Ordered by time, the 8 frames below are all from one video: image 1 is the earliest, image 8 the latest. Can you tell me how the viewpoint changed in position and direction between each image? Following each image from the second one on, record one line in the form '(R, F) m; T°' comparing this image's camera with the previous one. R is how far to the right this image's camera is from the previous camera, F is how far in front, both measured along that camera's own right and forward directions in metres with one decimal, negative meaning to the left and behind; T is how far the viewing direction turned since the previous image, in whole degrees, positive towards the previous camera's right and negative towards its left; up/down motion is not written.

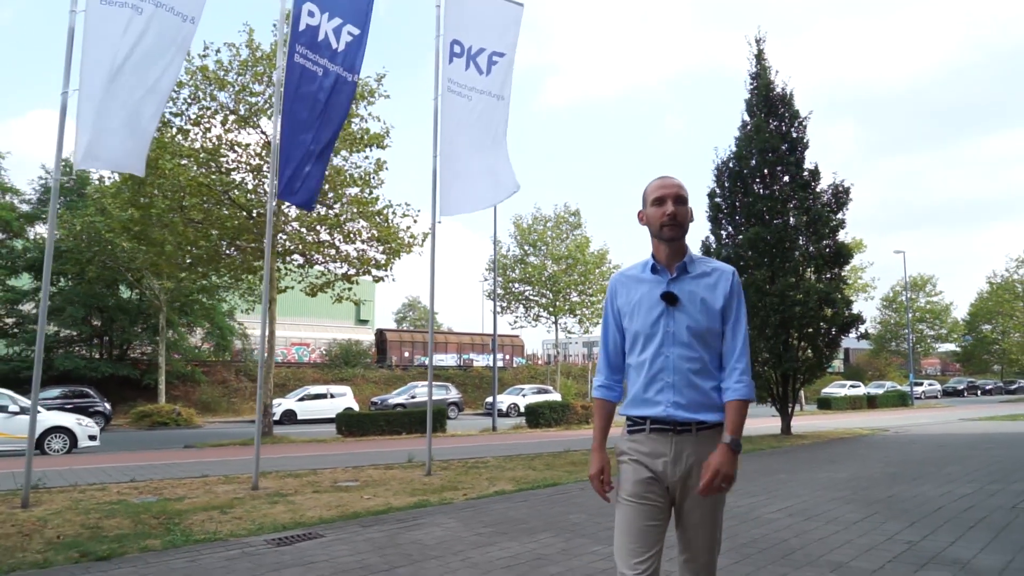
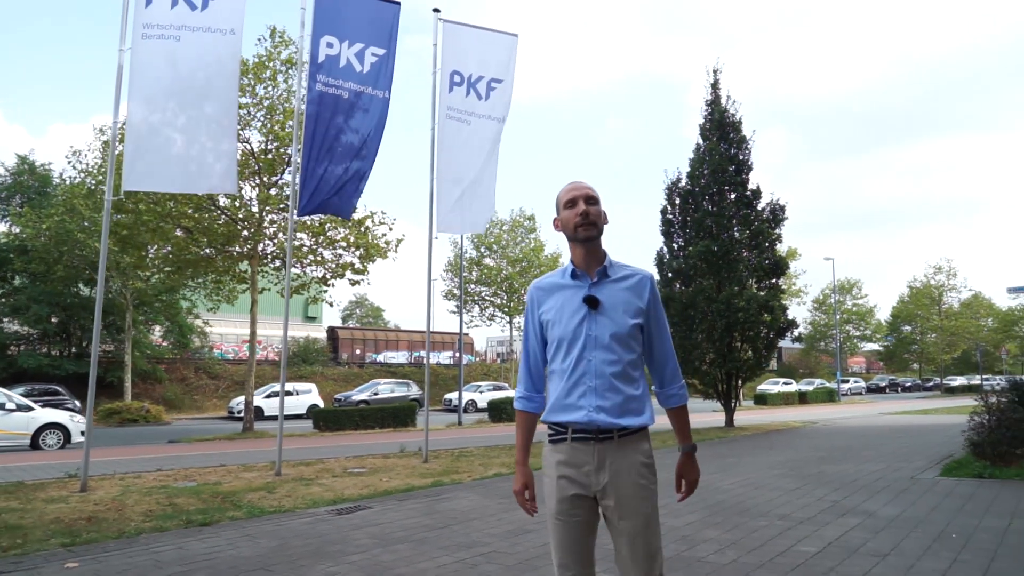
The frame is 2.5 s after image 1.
(-0.8, -1.4) m; +5°
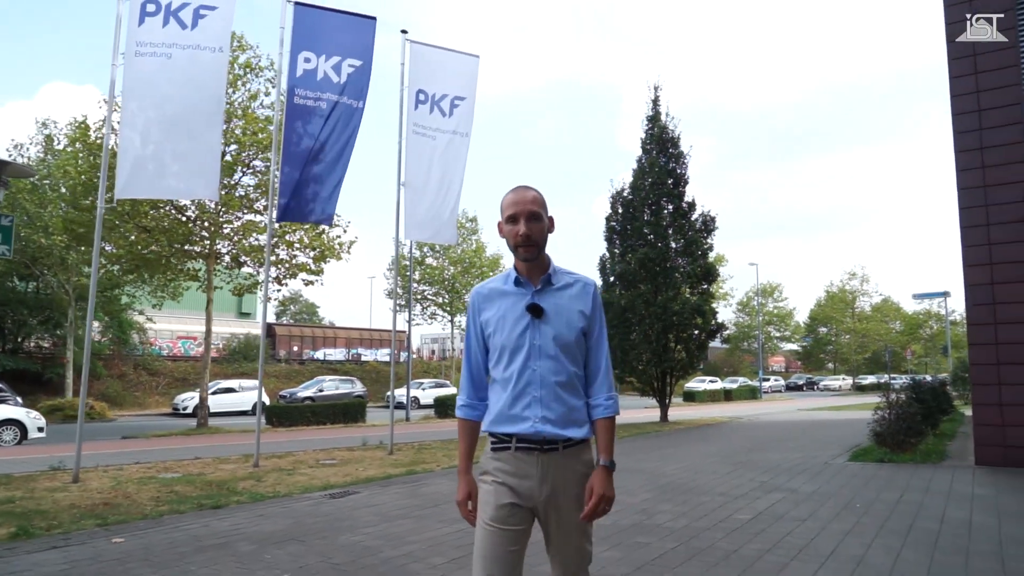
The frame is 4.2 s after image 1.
(-0.5, -1.0) m; +5°
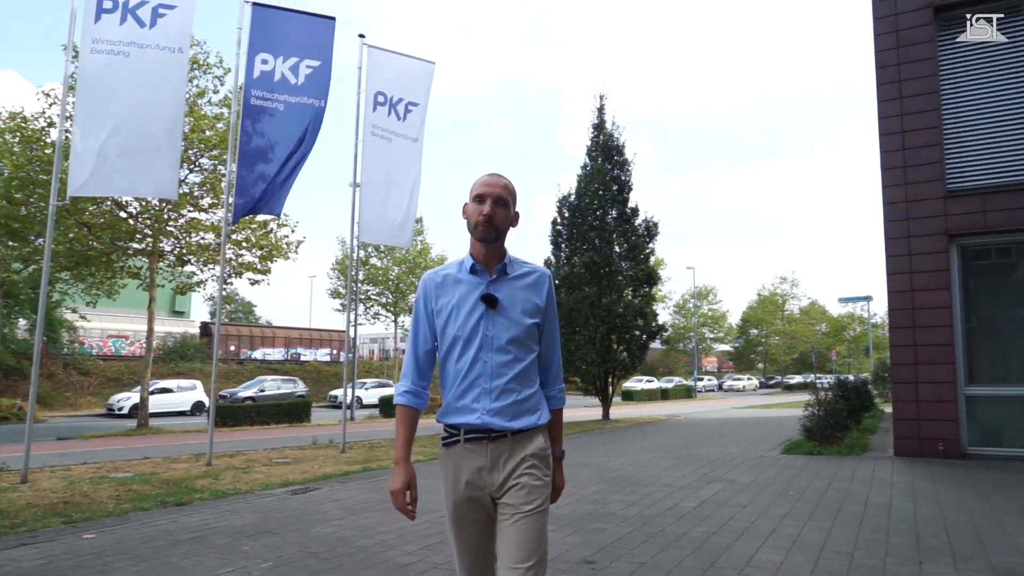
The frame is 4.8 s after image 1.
(-0.2, -0.4) m; +5°
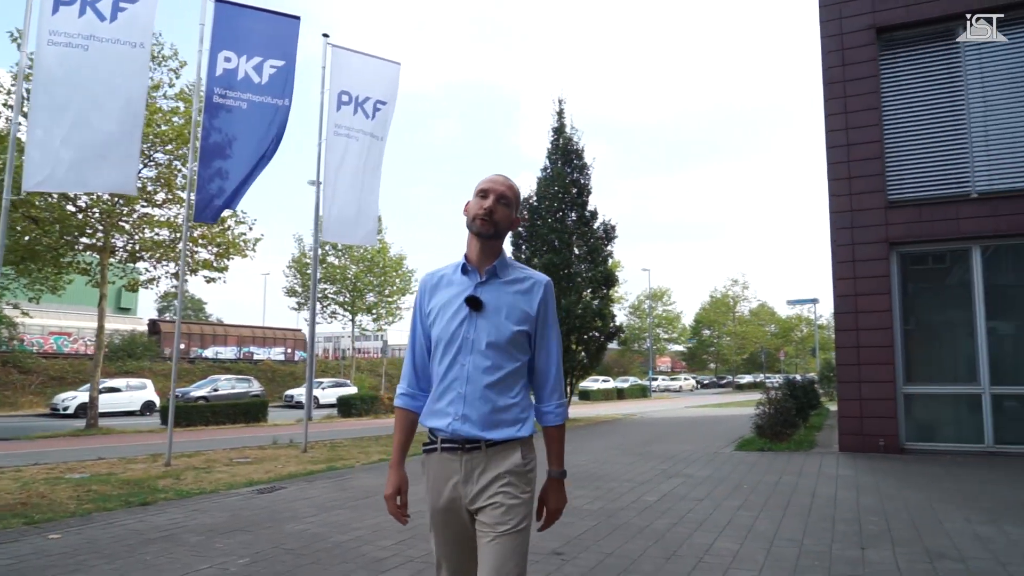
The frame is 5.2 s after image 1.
(-0.1, -0.2) m; +3°
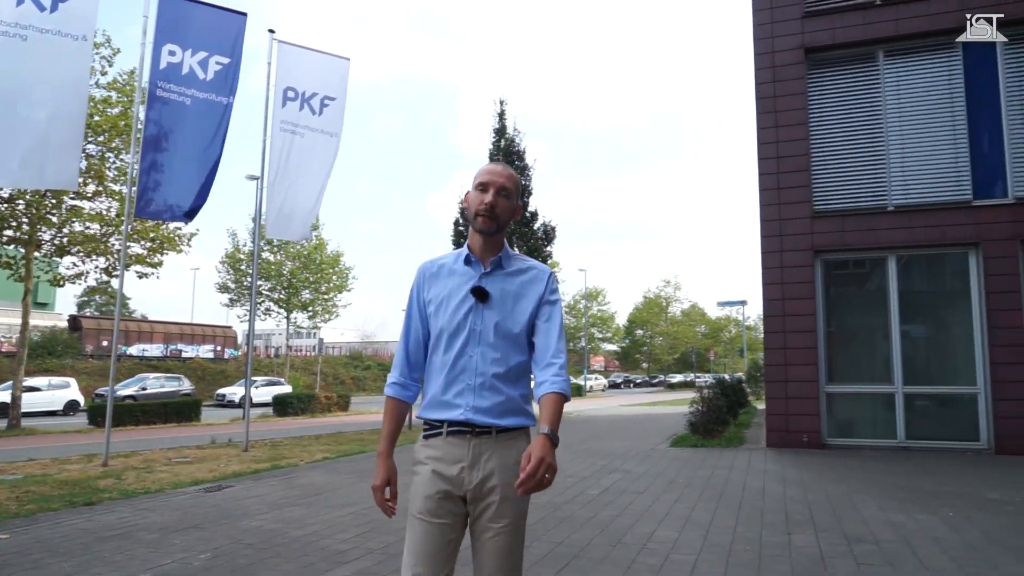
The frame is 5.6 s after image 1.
(-0.2, -0.3) m; +5°
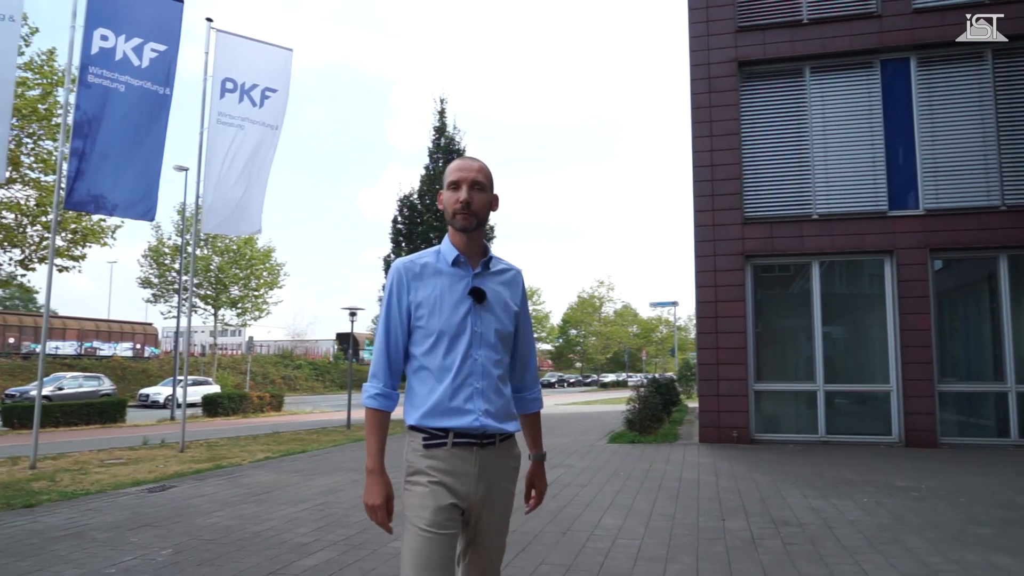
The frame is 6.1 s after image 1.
(-0.2, -0.2) m; +5°
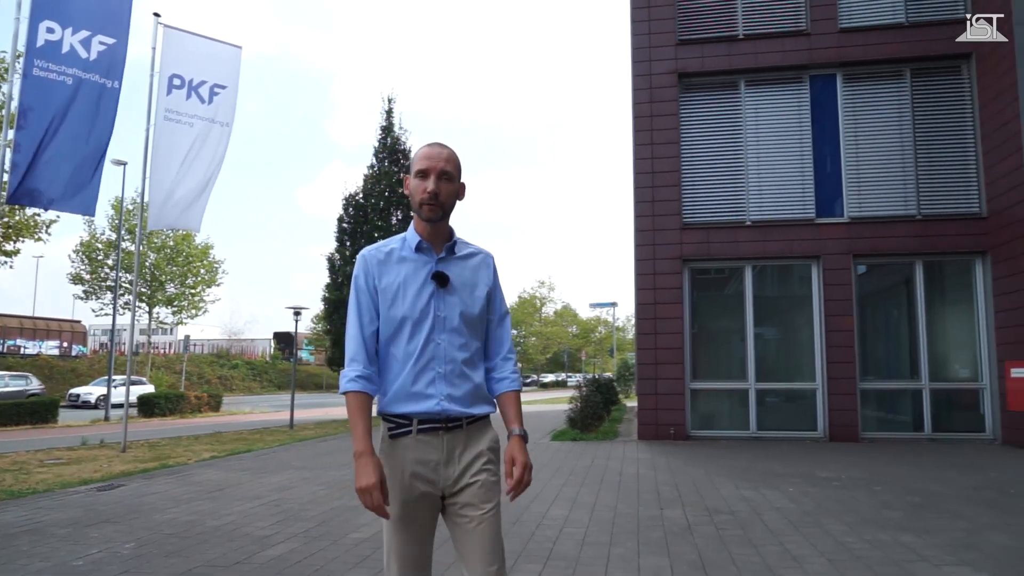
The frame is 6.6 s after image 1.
(-0.1, -0.3) m; +5°
